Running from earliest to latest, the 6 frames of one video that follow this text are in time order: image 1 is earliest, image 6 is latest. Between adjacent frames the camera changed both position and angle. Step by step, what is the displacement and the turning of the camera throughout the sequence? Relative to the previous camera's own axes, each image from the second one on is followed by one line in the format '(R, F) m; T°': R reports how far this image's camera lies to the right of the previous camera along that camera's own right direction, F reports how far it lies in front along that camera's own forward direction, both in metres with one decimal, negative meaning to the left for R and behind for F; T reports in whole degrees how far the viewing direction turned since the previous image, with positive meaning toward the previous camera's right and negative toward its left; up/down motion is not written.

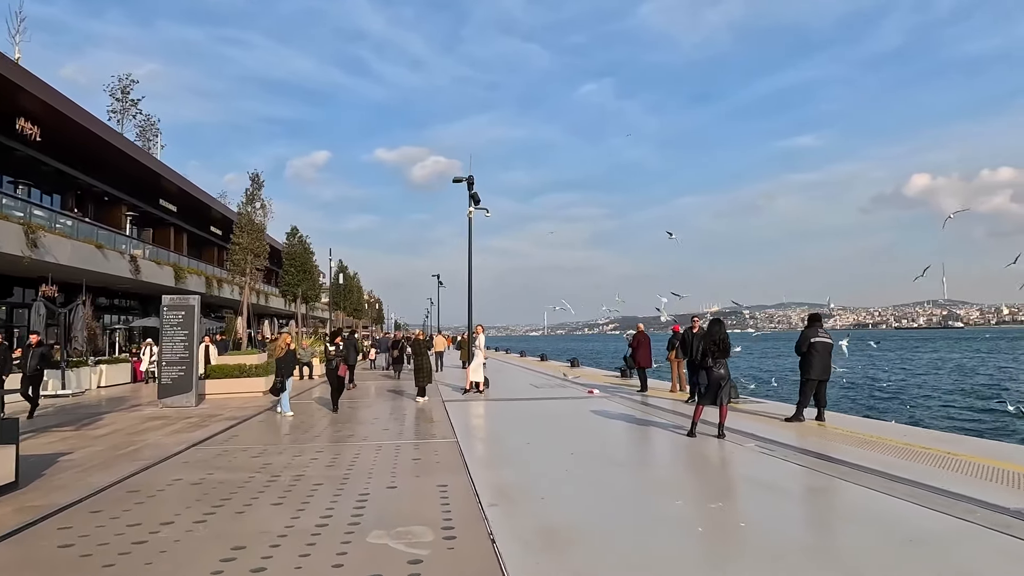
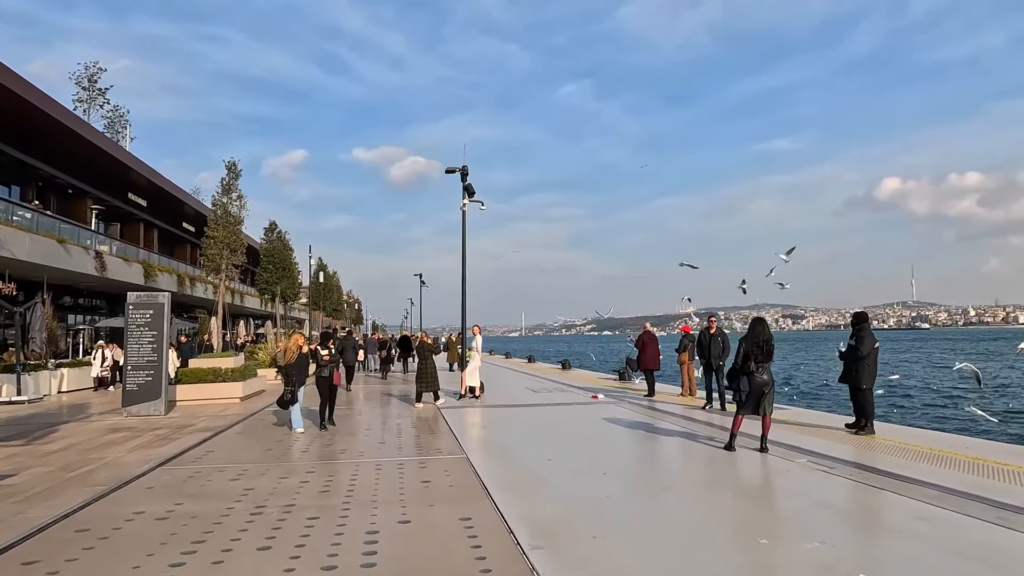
(-0.5, +1.1) m; +2°
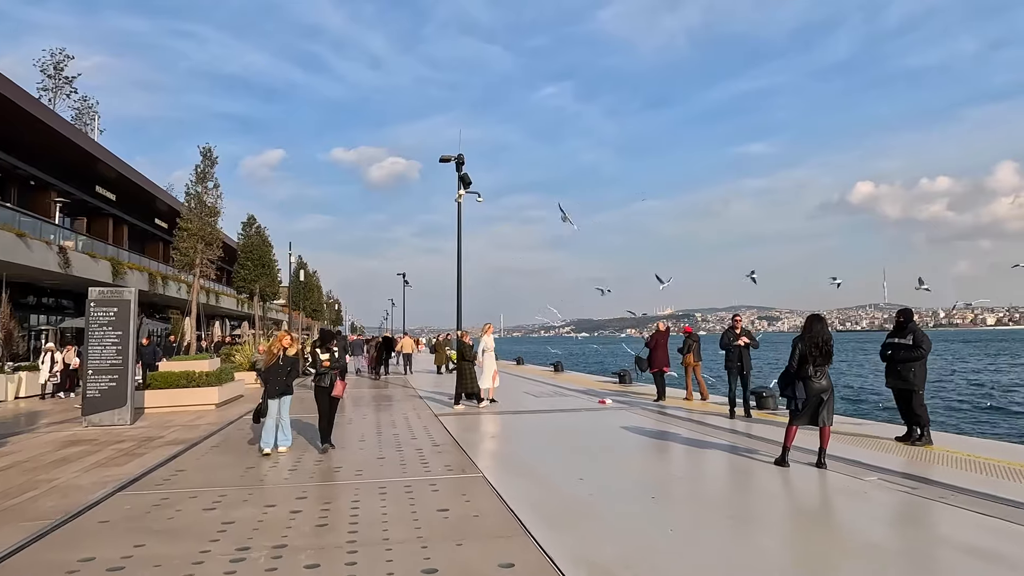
(-0.5, +1.1) m; +2°
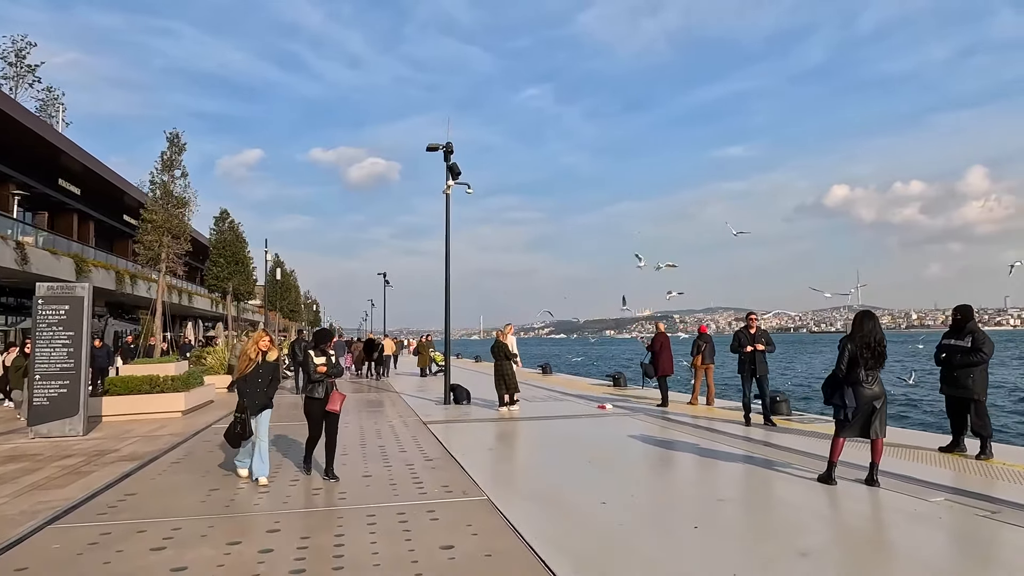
(-0.3, +1.0) m; +2°
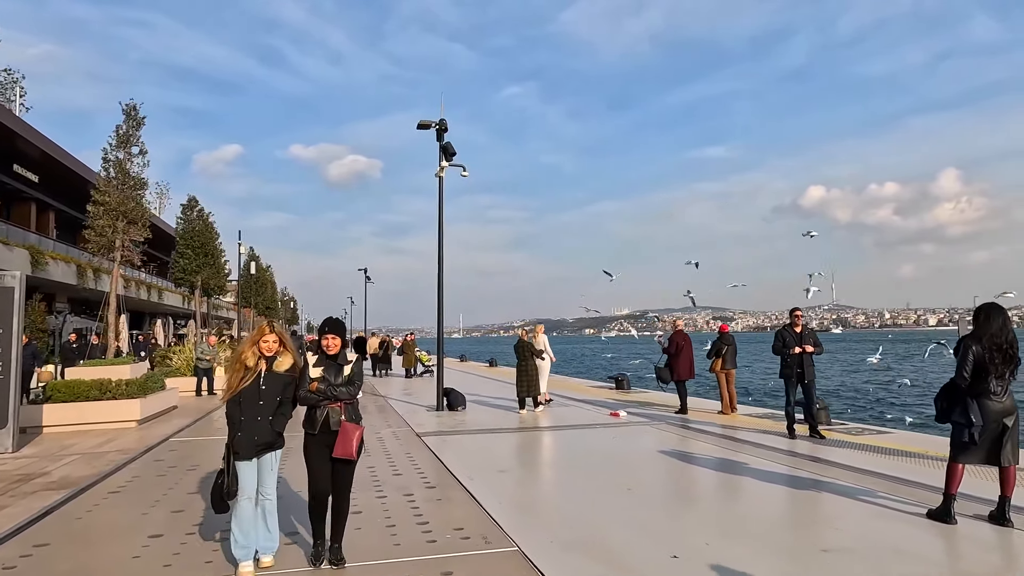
(-0.4, +1.4) m; +2°
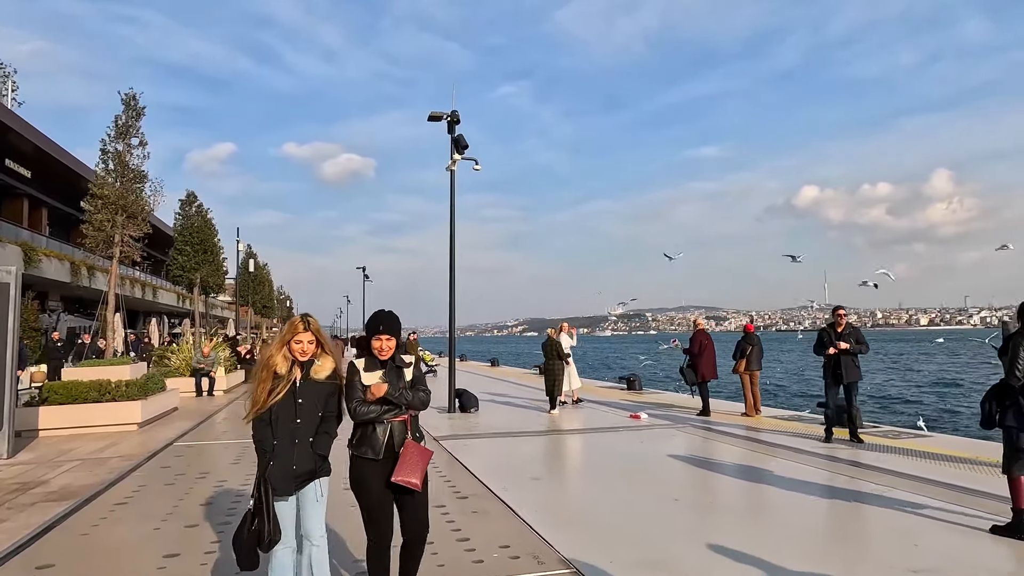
(-0.4, +0.4) m; +1°
